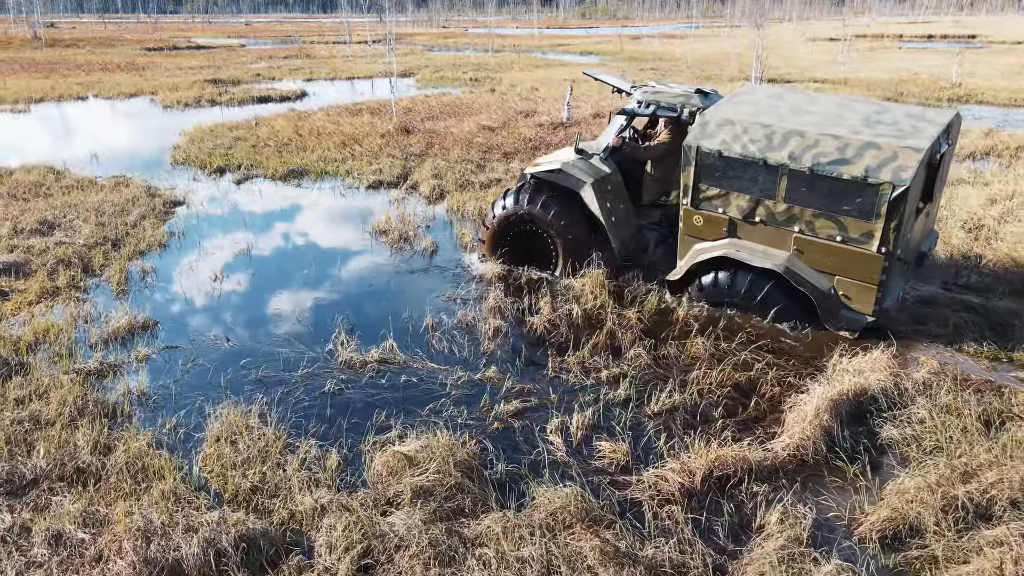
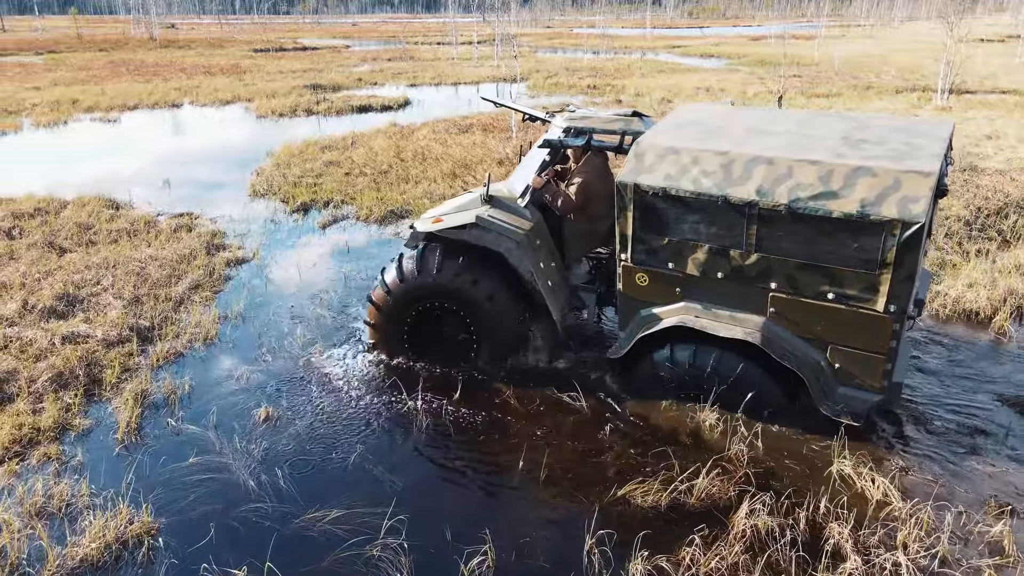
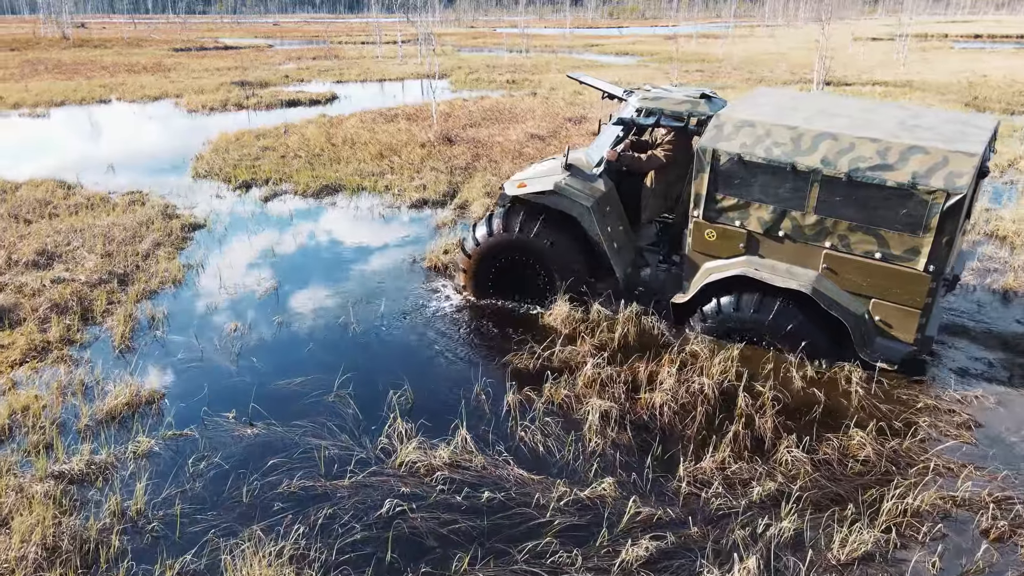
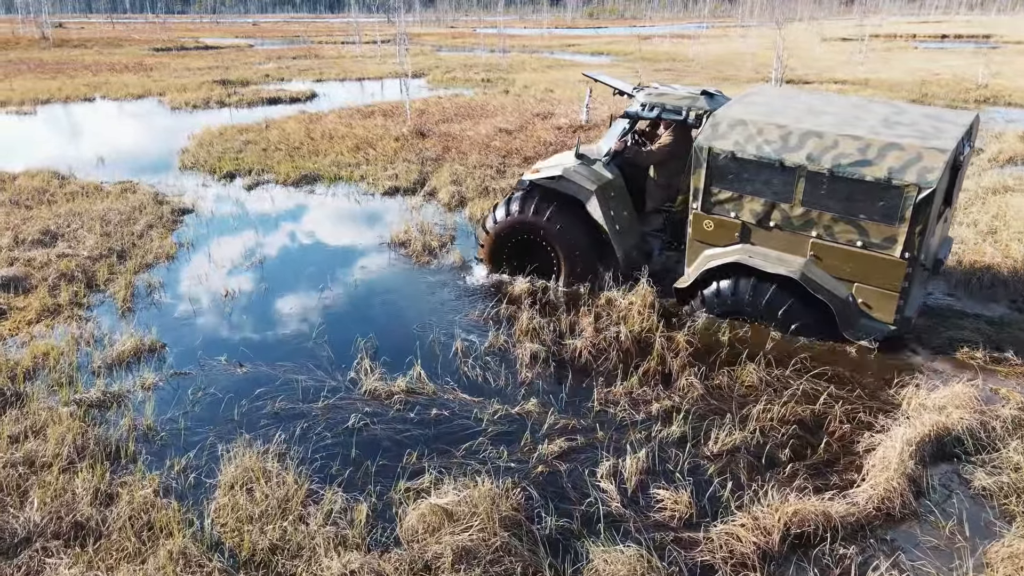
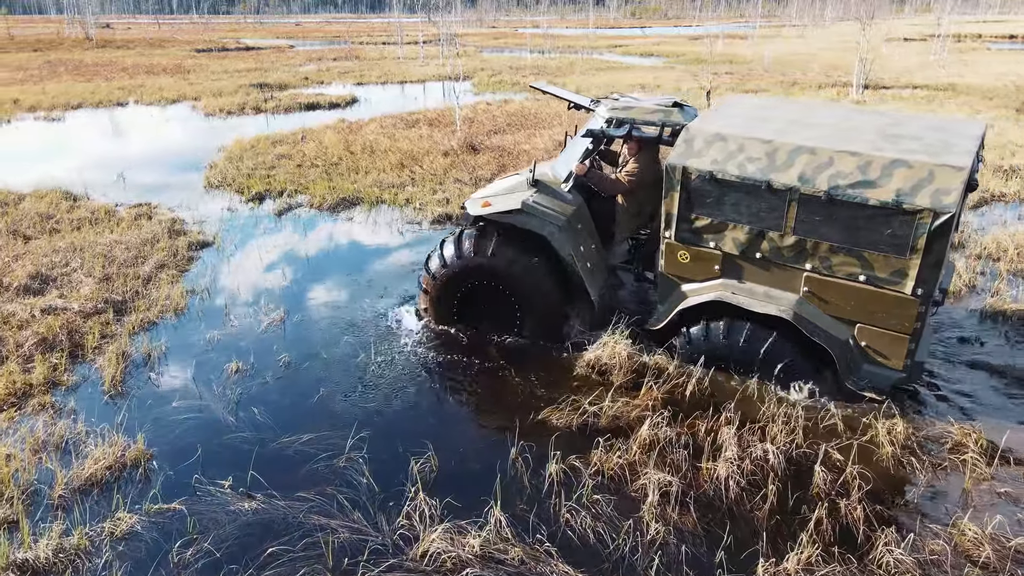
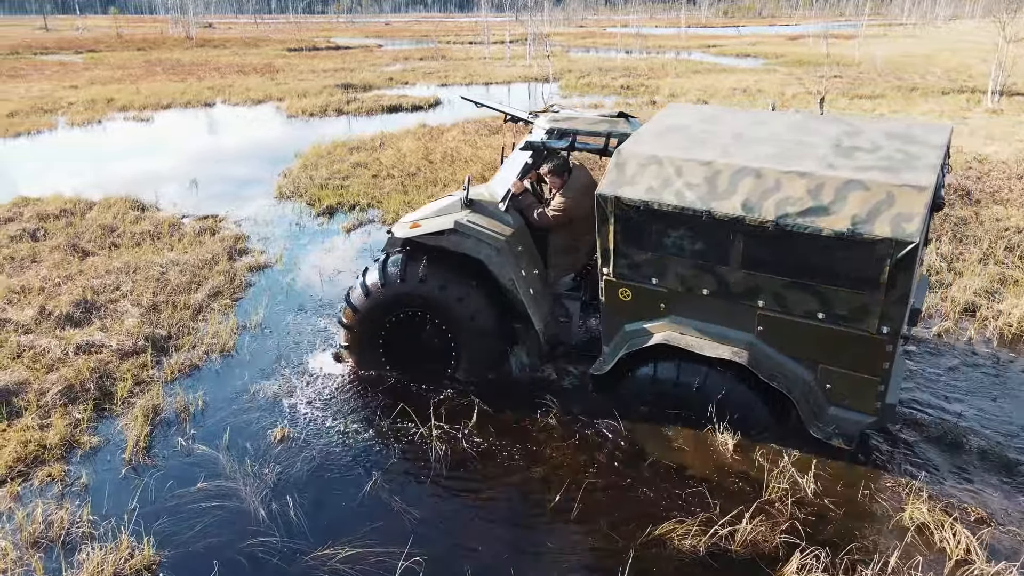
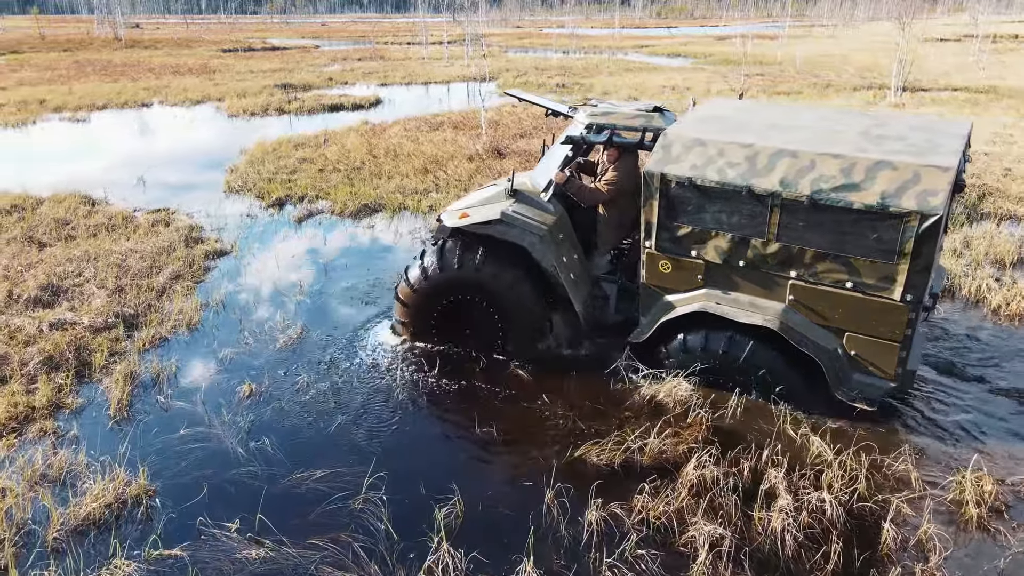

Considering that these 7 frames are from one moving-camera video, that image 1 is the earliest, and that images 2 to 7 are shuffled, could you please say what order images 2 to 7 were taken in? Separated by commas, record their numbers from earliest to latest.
4, 3, 5, 7, 2, 6
